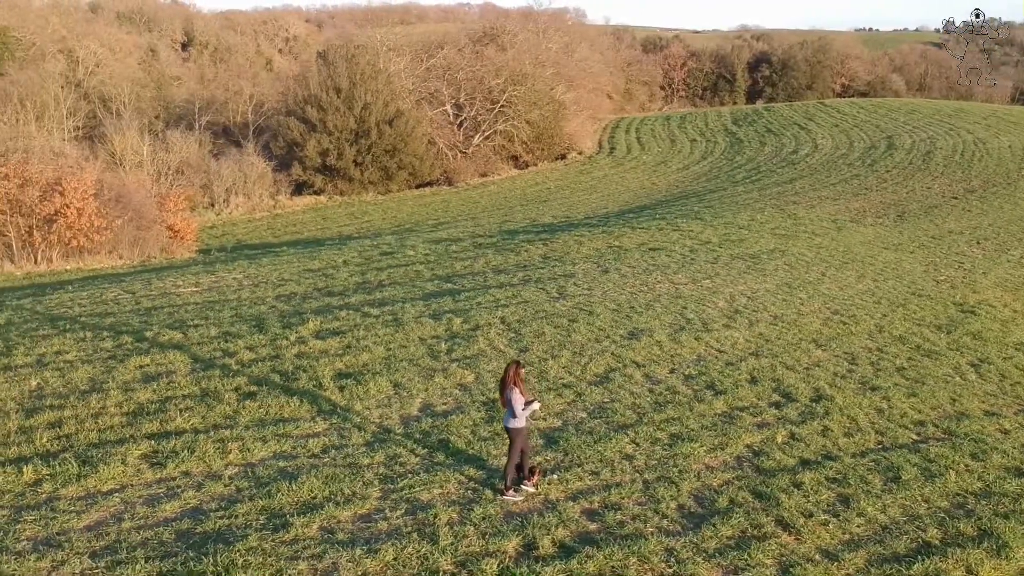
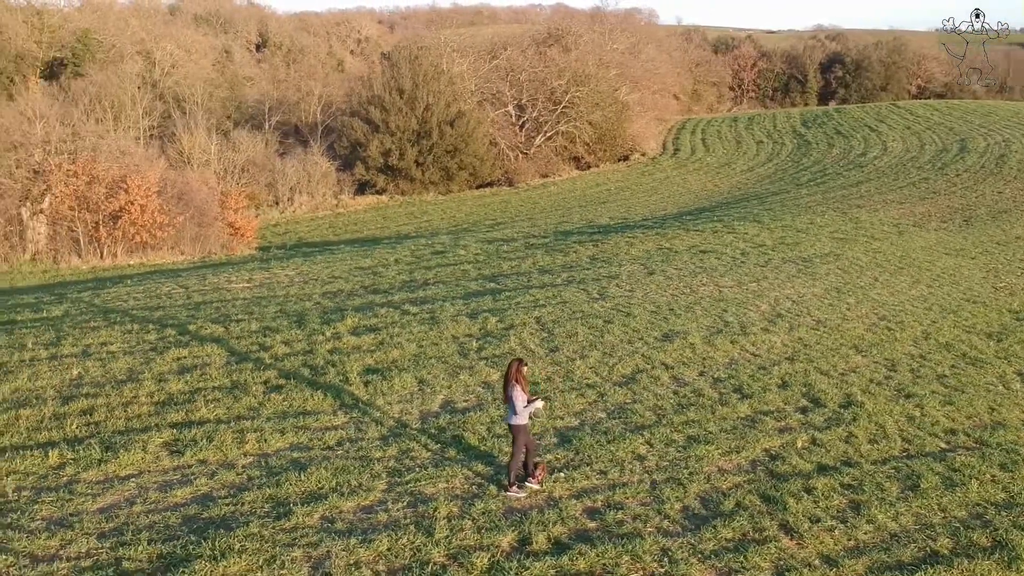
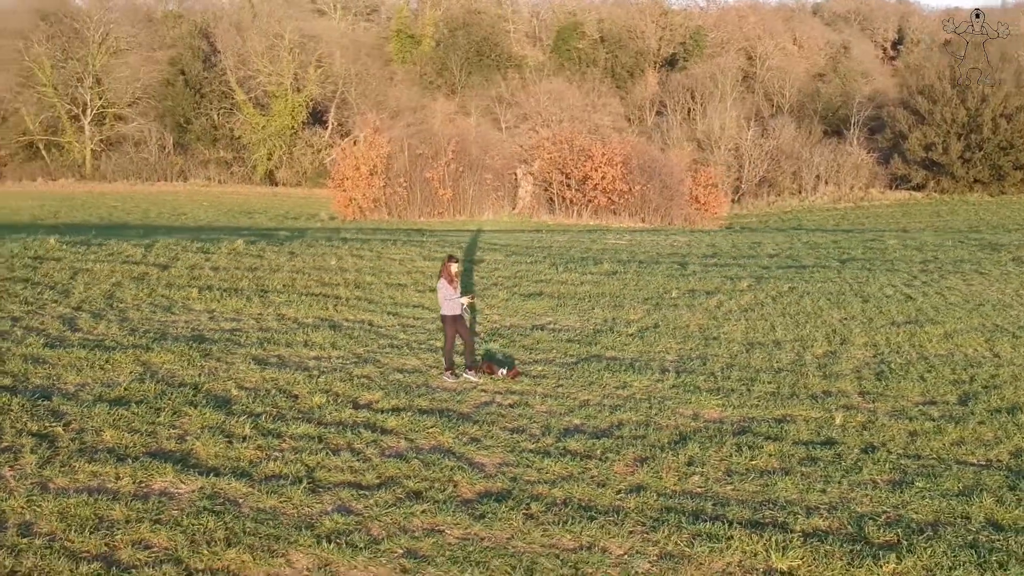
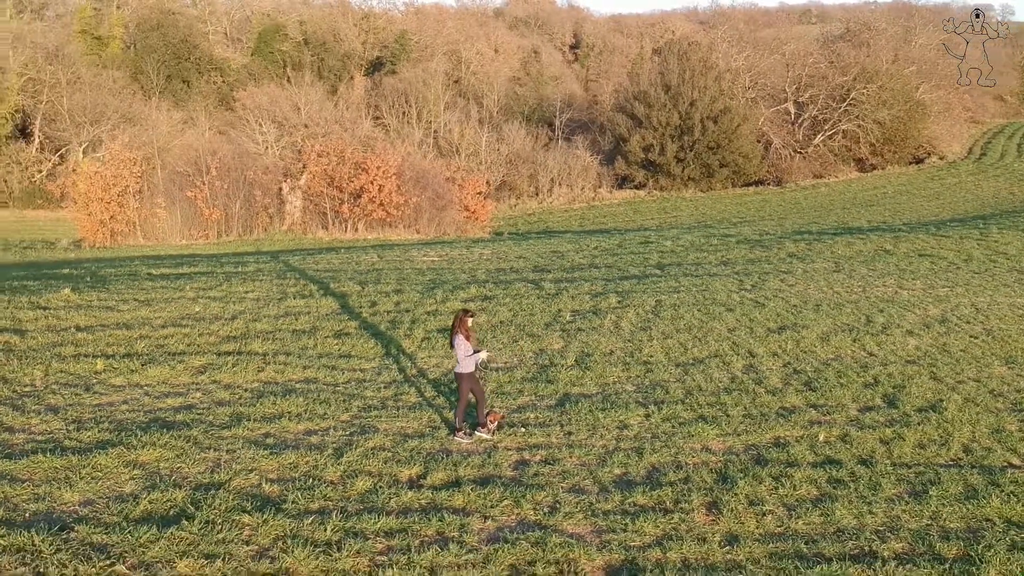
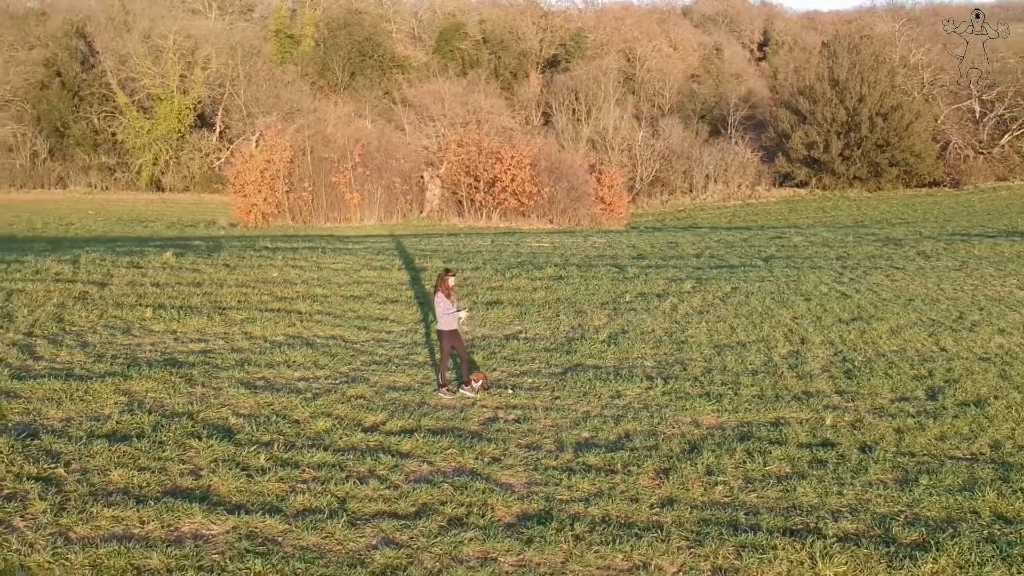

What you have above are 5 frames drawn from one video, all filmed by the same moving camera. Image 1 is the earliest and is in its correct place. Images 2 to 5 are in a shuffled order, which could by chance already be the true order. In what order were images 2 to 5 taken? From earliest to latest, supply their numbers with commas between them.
2, 4, 5, 3
